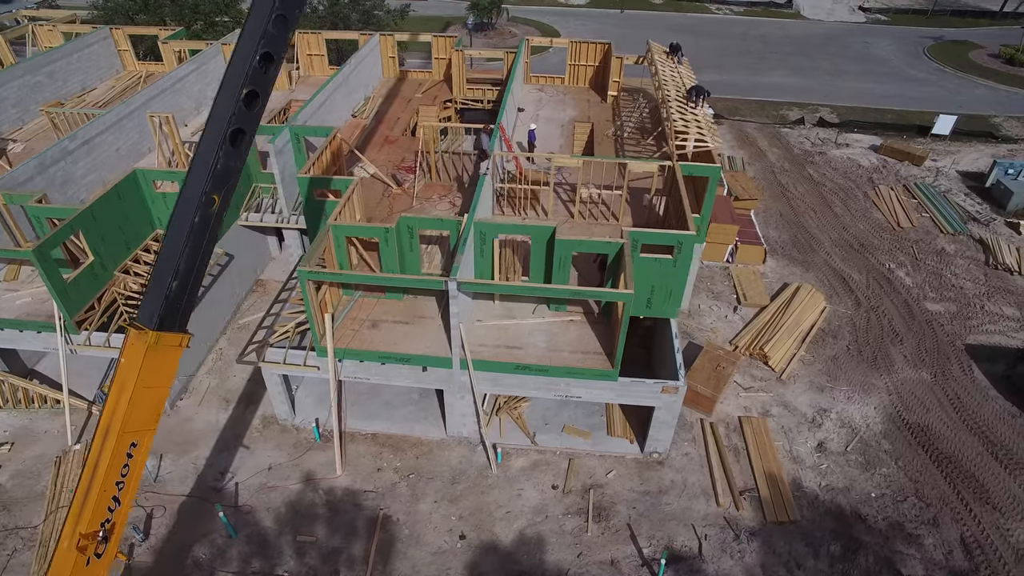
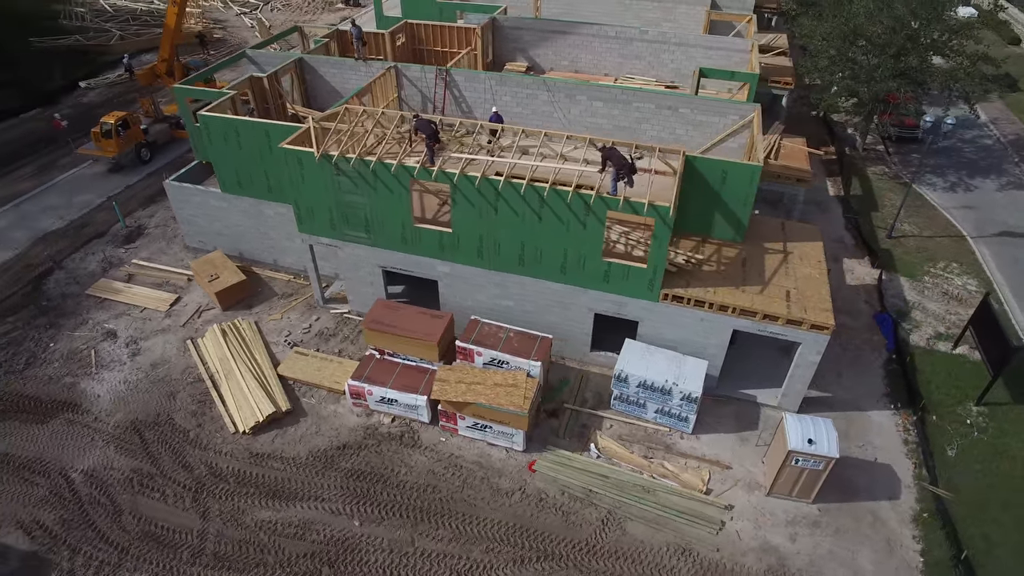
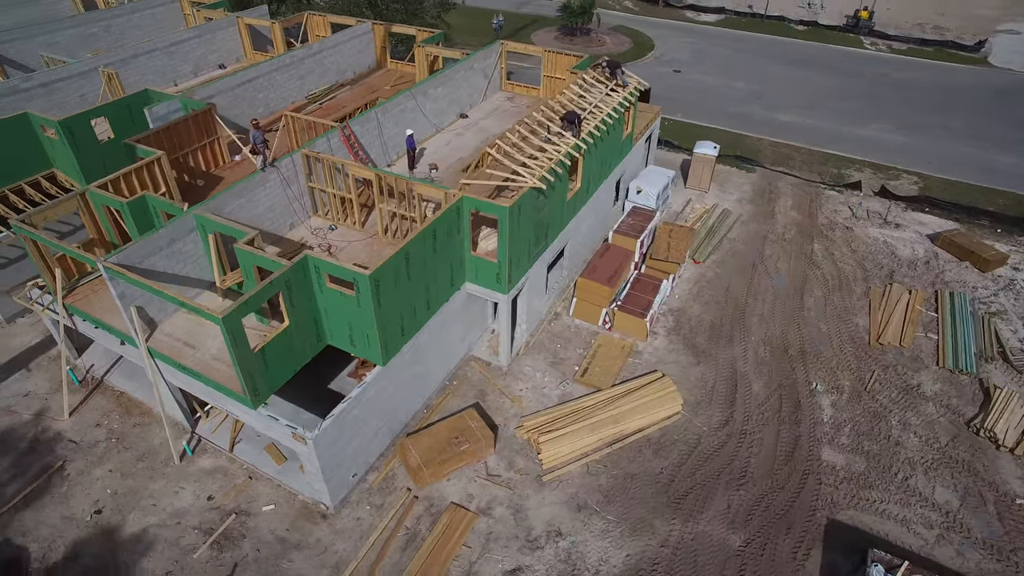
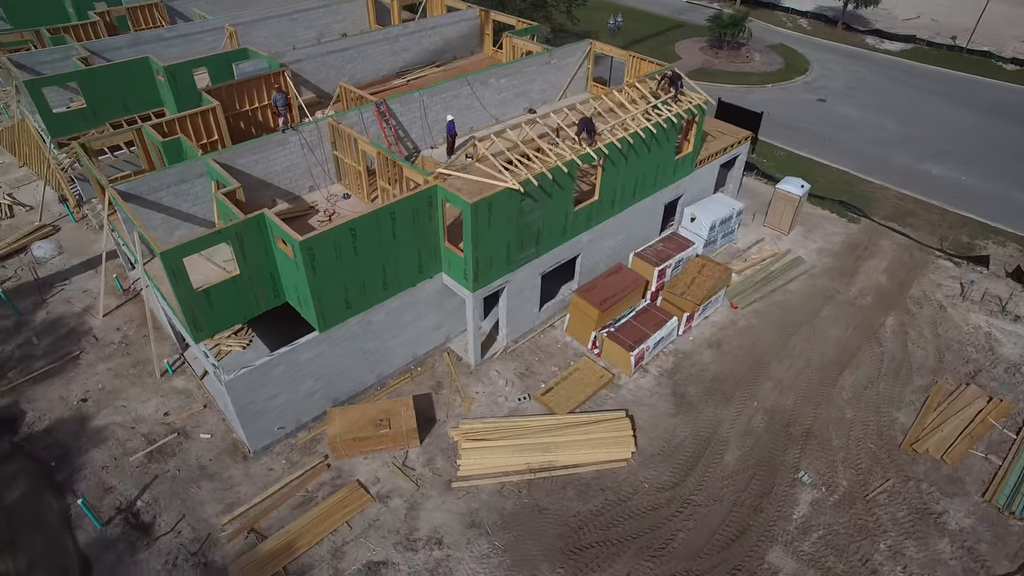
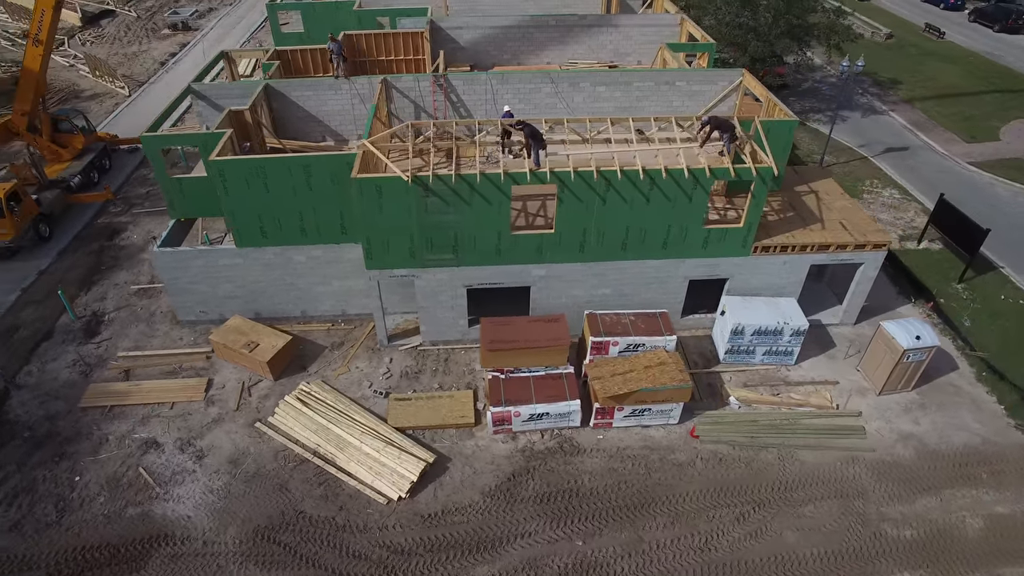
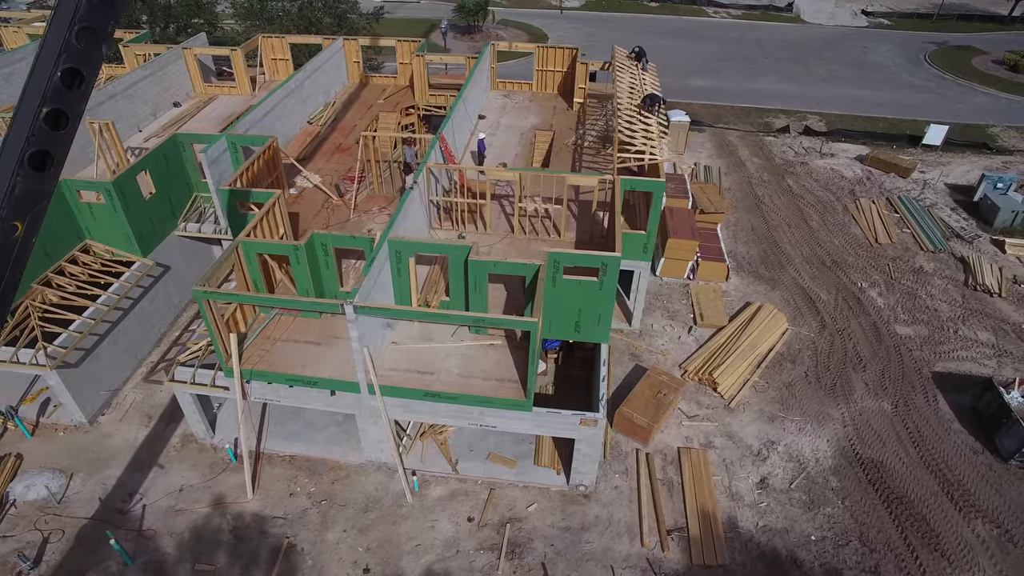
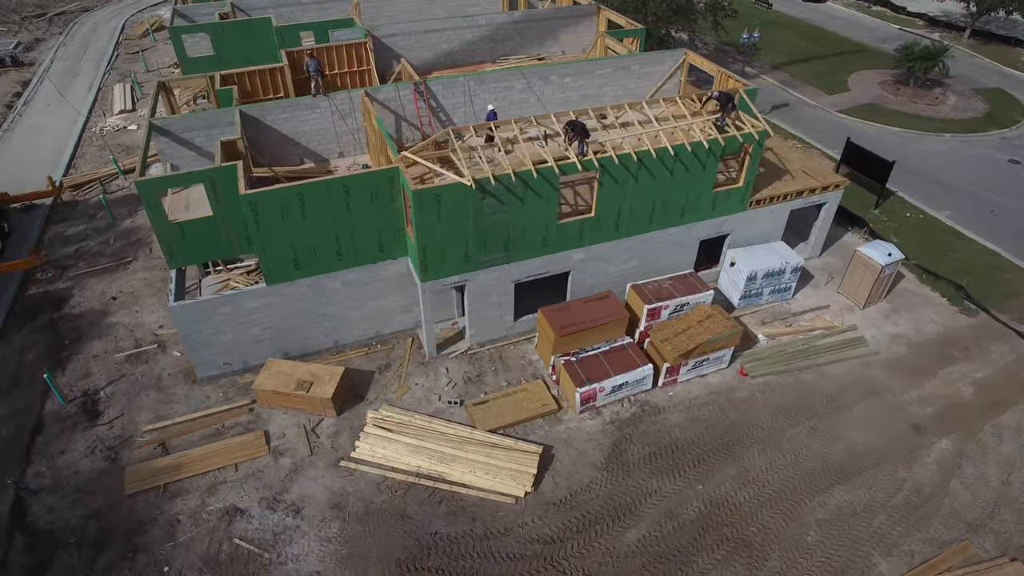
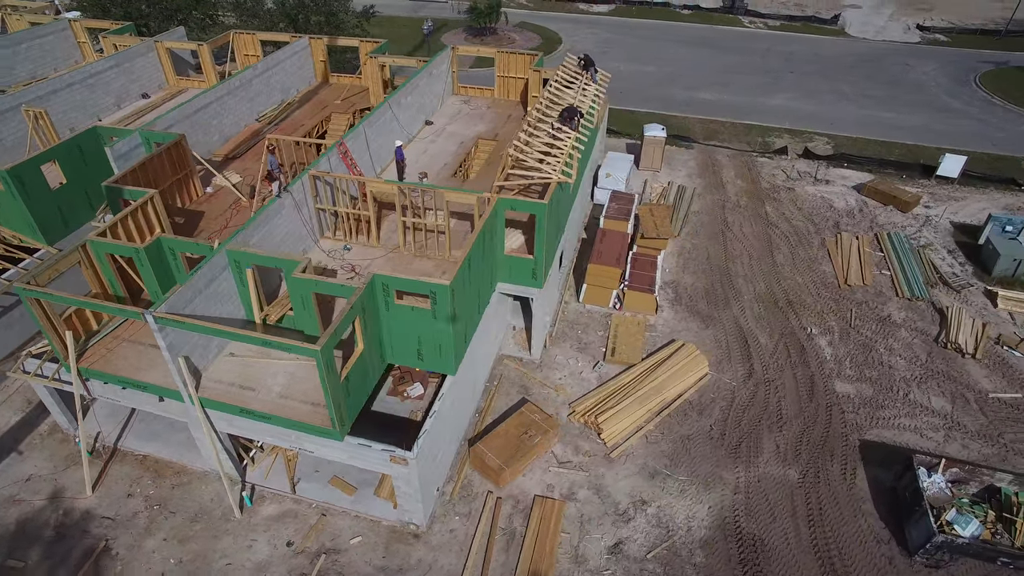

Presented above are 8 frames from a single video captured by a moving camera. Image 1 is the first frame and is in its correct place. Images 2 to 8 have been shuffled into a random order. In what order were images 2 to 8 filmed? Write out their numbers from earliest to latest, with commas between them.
6, 8, 3, 4, 7, 5, 2
